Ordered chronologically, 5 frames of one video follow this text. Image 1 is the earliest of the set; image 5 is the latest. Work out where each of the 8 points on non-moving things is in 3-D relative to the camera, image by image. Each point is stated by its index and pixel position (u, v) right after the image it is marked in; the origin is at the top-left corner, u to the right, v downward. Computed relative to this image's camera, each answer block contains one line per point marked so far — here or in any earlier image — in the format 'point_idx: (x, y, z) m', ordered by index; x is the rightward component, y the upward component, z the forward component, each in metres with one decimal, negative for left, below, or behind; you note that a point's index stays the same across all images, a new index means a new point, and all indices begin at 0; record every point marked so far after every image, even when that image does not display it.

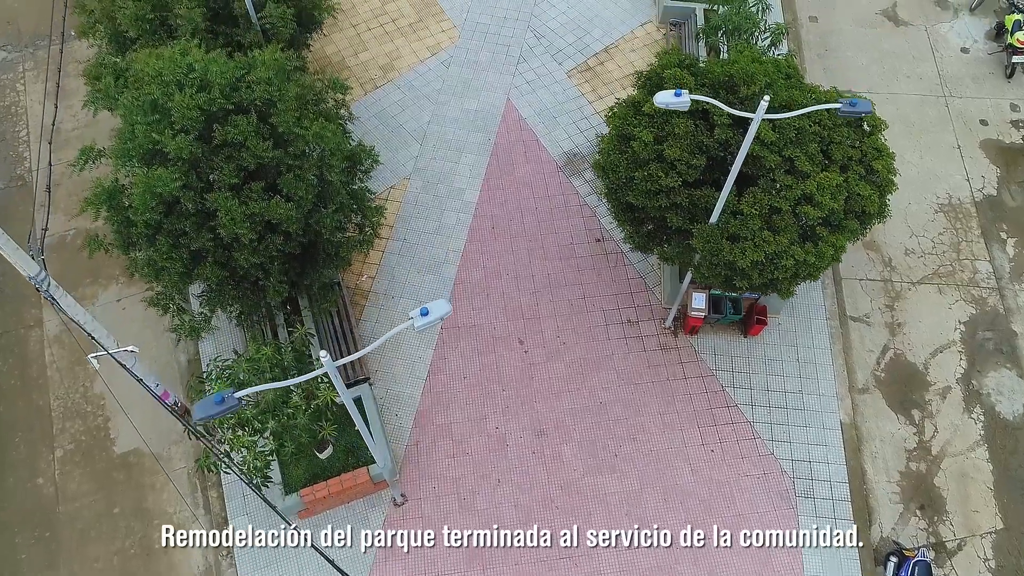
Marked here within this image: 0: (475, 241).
0: (-0.6, +0.8, +12.7) m
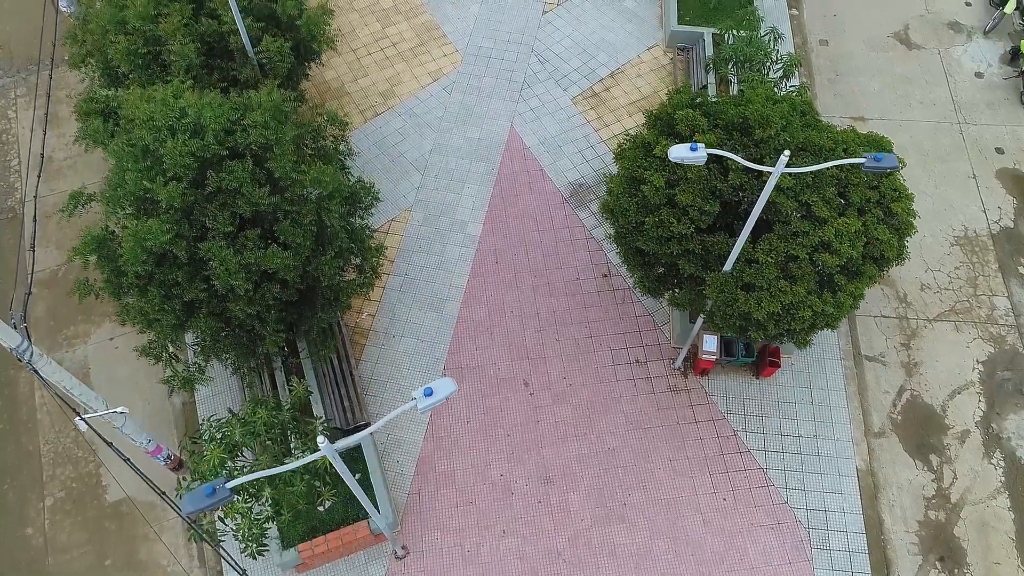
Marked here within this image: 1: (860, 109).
0: (-0.6, +0.2, +12.4) m
1: (+6.8, +3.5, +14.6) m
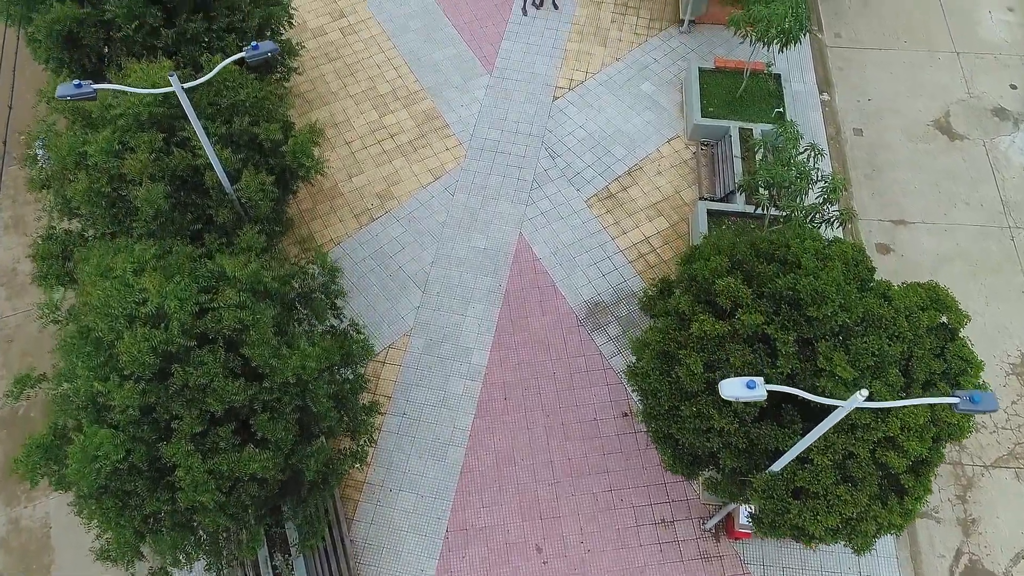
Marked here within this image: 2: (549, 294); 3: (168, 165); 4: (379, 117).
0: (-0.4, -1.9, +11.1) m
1: (+6.9, +1.4, +13.4) m
2: (+0.6, -0.1, +12.2) m
3: (-4.2, +1.5, +9.1) m
4: (-2.5, +3.2, +14.1) m
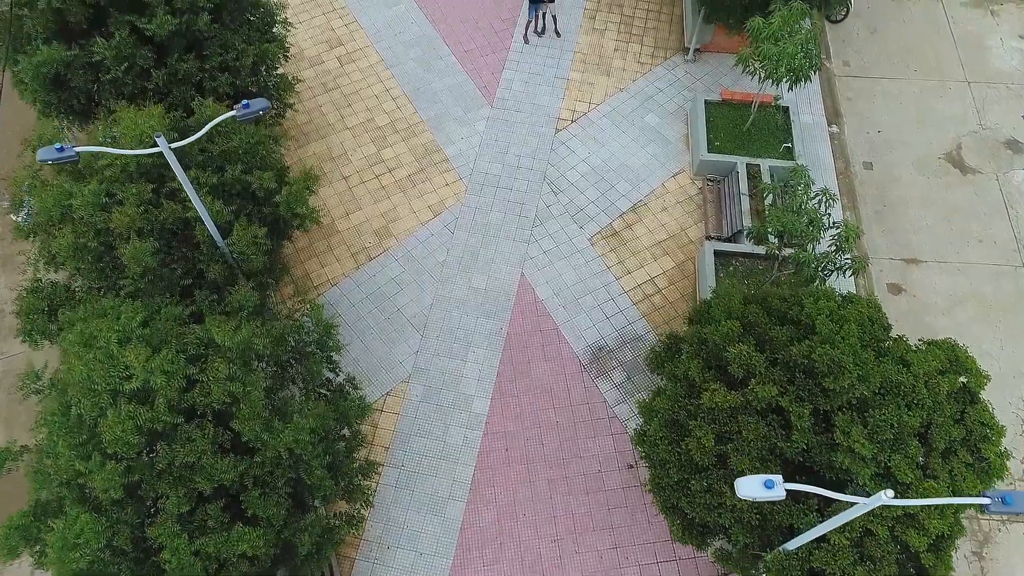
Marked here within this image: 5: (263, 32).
0: (-0.4, -2.6, +10.8) m
1: (+7.0, +0.7, +13.0) m
2: (+0.6, -0.8, +11.9) m
3: (-4.2, +0.8, +8.8) m
4: (-2.5, +2.5, +13.8) m
5: (-4.0, +4.1, +12.0) m
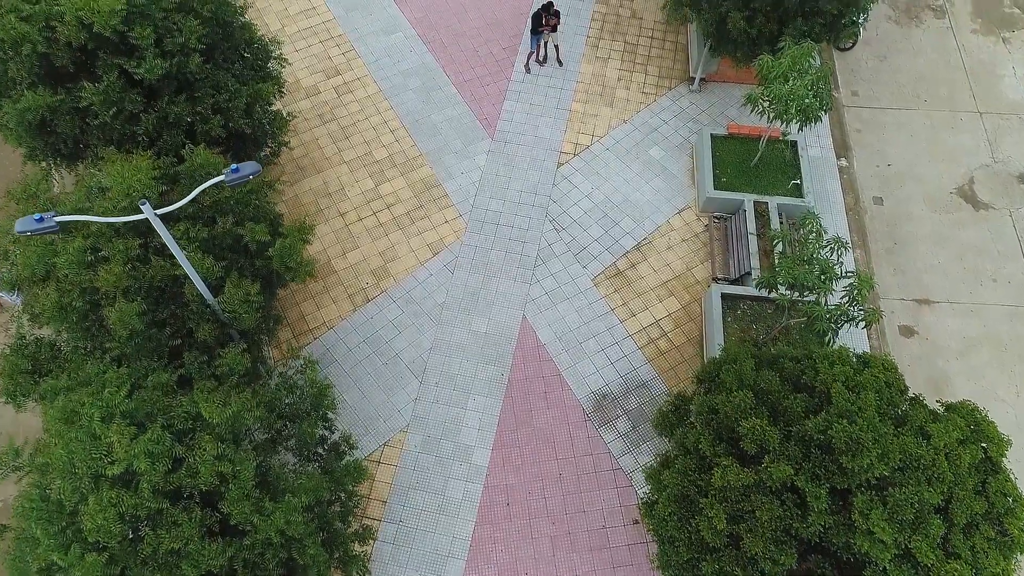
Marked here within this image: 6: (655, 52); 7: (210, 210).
0: (-0.4, -3.3, +10.5) m
1: (+7.0, 0.0, +12.7) m
2: (+0.7, -1.5, +11.5) m
3: (-4.1, +0.1, +8.5) m
4: (-2.5, +1.8, +13.4) m
5: (-4.0, +3.4, +11.6) m
6: (+2.9, +4.8, +15.2) m
7: (-3.7, +0.9, +9.1) m
